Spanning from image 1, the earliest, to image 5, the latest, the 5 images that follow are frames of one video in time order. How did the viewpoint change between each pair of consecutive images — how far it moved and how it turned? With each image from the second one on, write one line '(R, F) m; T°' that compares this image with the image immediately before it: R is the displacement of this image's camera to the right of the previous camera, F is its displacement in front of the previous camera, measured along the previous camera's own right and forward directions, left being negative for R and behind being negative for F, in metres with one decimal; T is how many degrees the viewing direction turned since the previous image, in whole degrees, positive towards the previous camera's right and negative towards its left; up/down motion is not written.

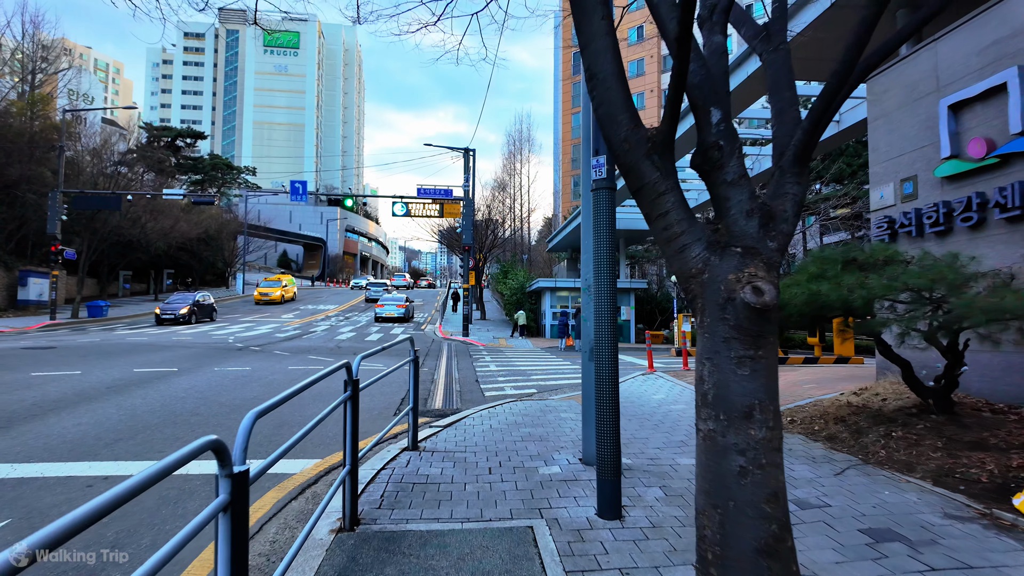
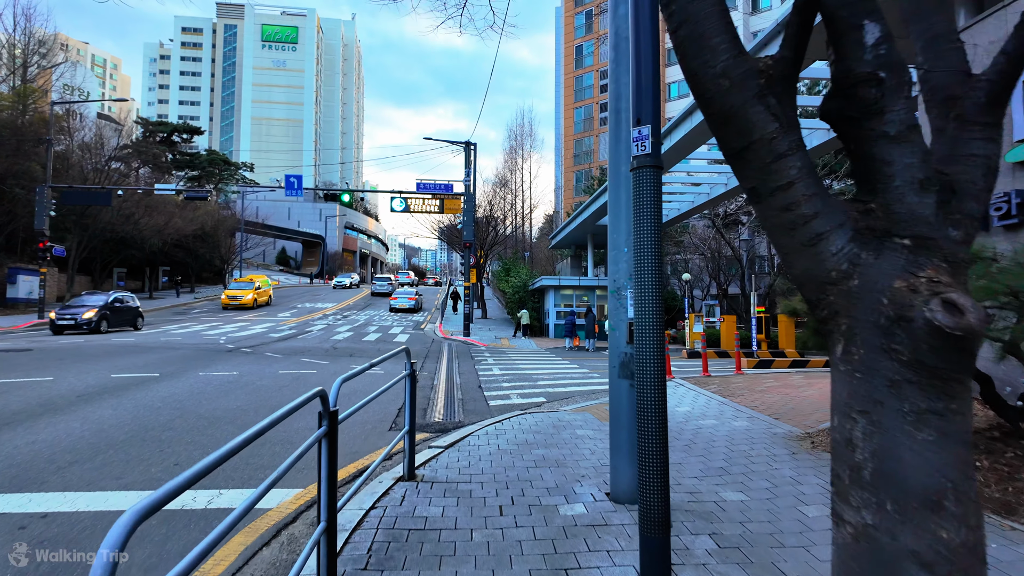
(-0.1, +0.8) m; 0°
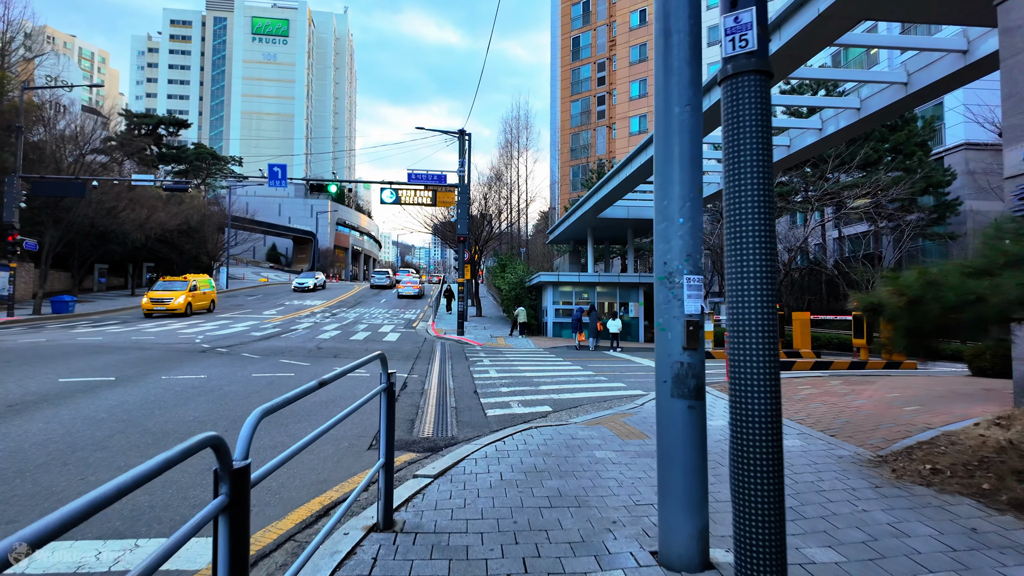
(-0.1, +1.1) m; +1°
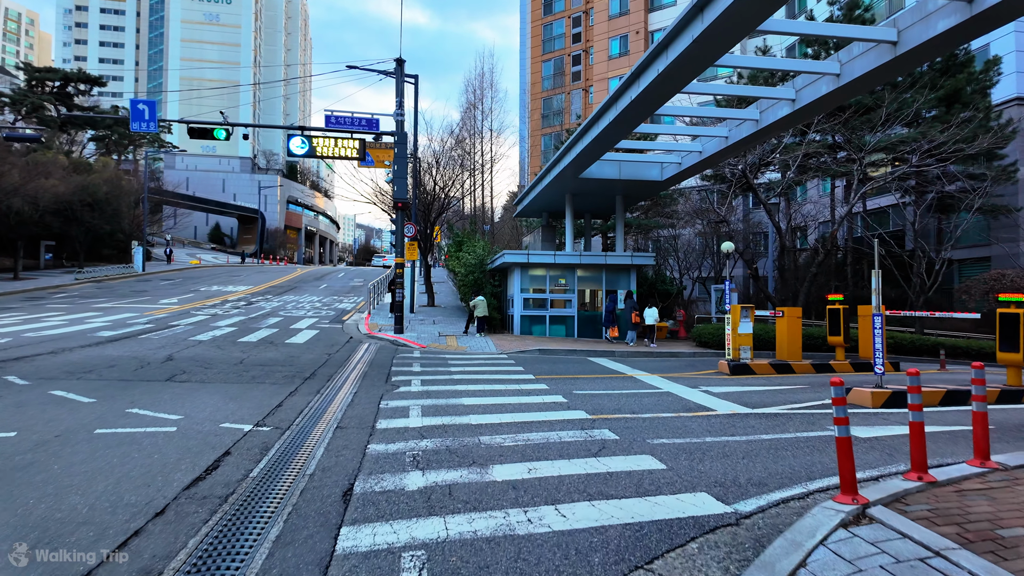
(+0.4, +5.2) m; +3°
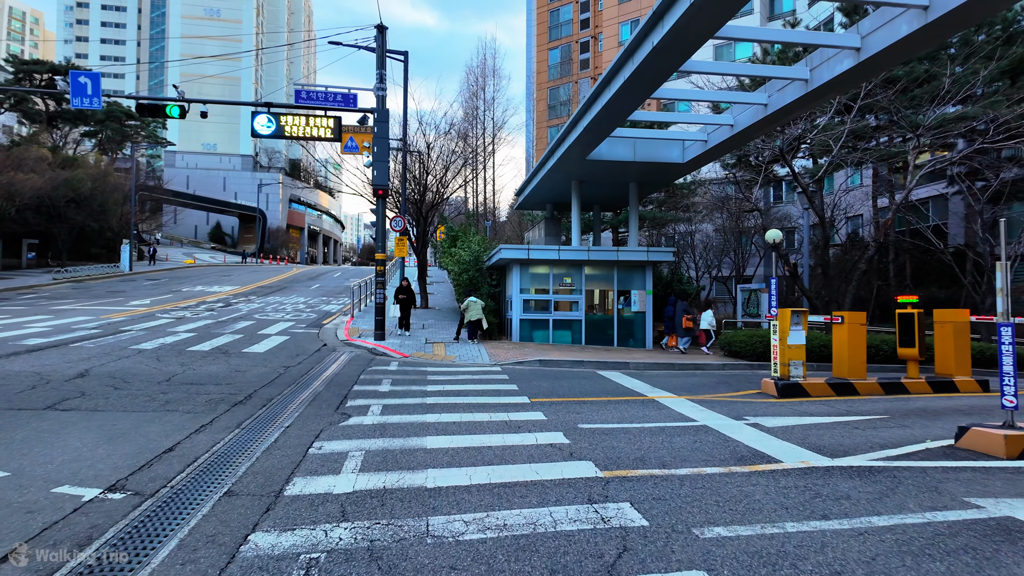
(+0.3, +2.2) m; -1°
